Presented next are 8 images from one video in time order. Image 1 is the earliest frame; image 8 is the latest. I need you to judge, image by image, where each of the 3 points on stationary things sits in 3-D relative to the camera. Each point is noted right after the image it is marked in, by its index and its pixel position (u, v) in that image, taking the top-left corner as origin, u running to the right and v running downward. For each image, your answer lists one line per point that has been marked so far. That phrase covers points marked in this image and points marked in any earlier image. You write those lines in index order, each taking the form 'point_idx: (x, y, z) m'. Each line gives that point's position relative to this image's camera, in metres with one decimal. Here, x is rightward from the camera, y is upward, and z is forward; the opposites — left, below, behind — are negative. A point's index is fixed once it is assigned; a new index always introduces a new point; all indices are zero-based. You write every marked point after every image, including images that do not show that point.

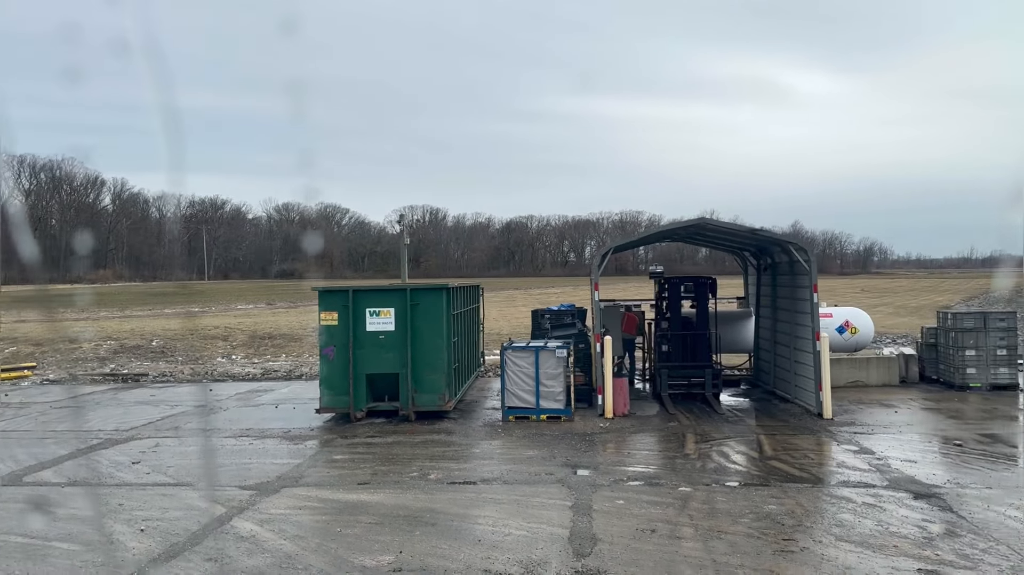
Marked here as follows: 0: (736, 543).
0: (+1.6, -1.8, +5.7) m
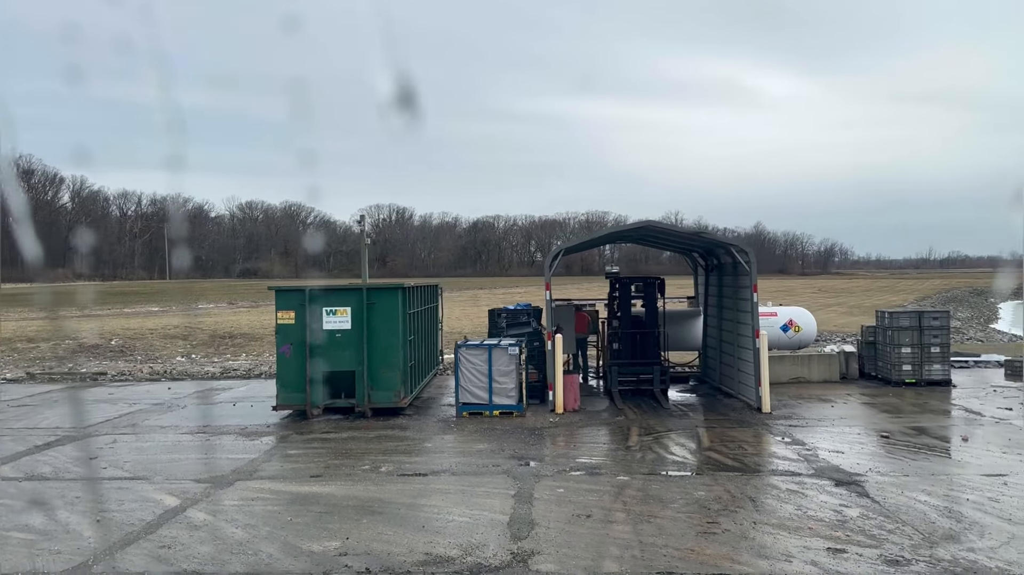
0: (+1.1, -1.8, +6.1) m
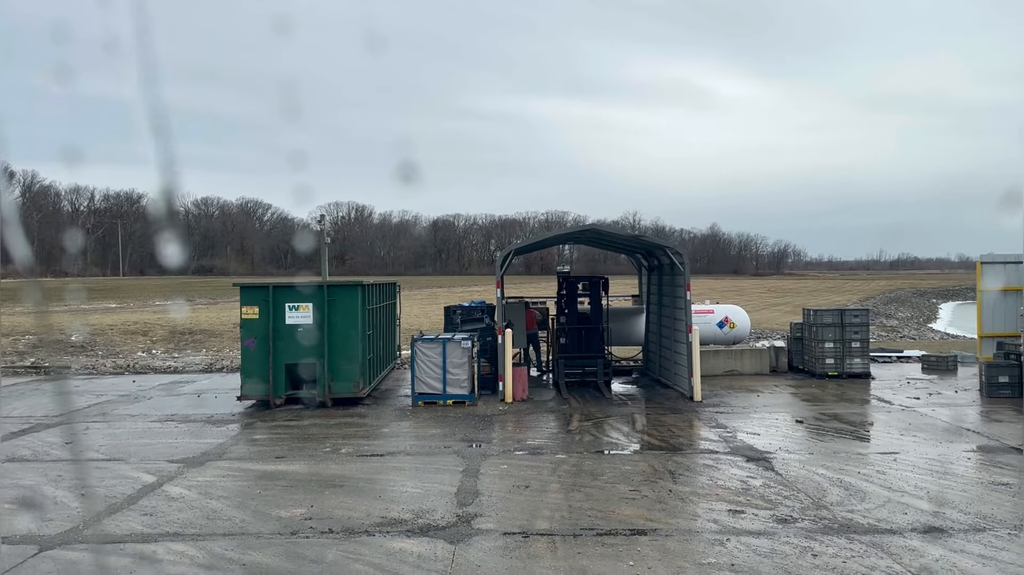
0: (+0.7, -1.8, +7.0) m
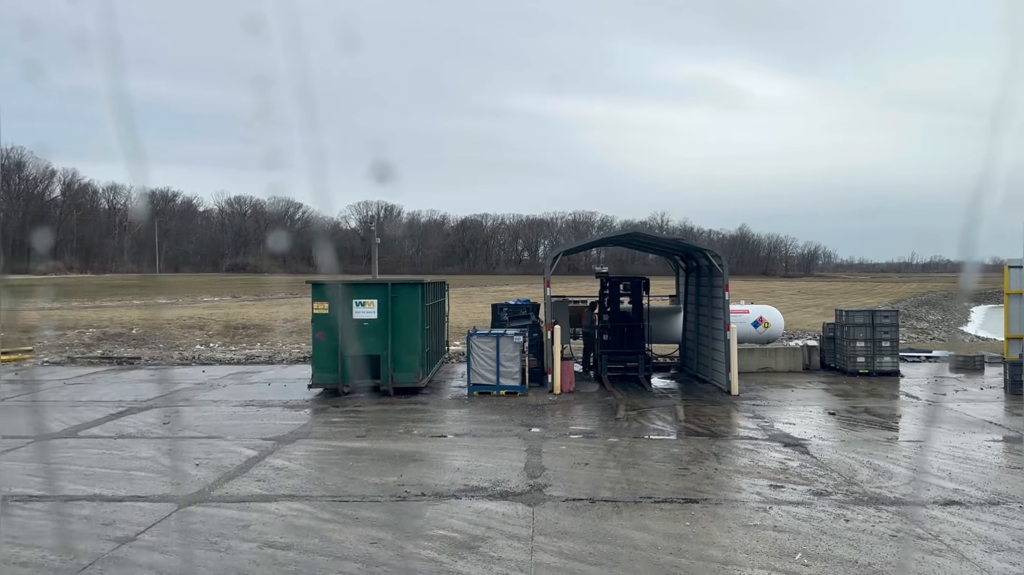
0: (+1.3, -1.8, +7.9) m
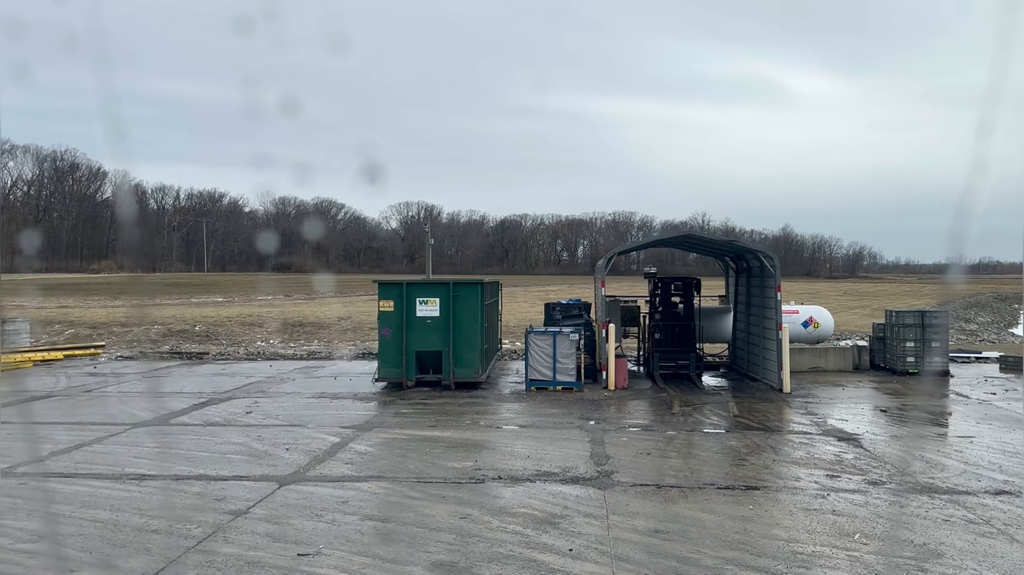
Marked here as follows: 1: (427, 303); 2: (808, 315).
0: (+2.0, -1.8, +8.3) m
1: (-1.4, -0.3, +13.6) m
2: (+6.1, -0.6, +16.8) m
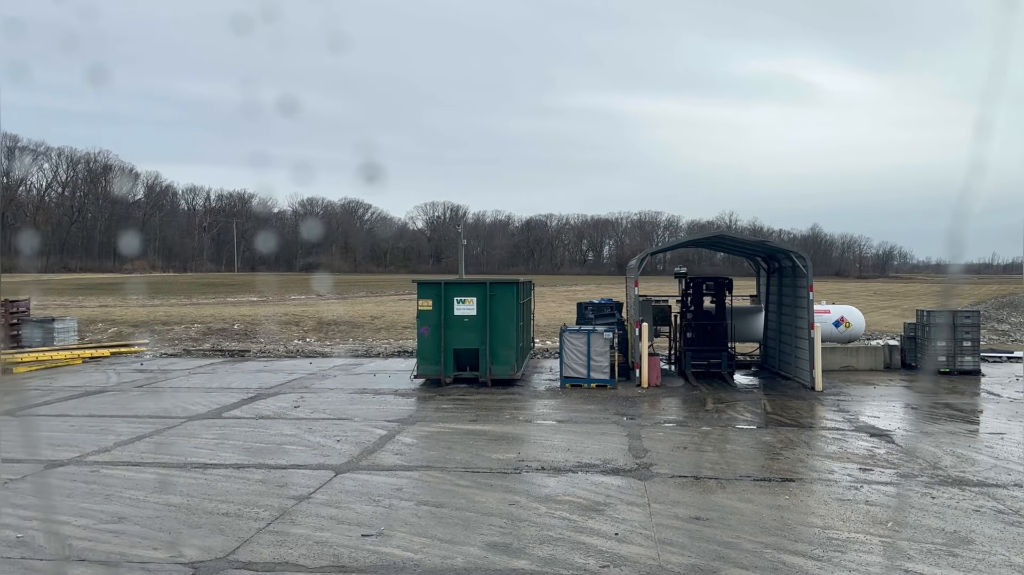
0: (+2.4, -1.8, +8.6) m
1: (-0.8, -0.2, +14.0) m
2: (+6.8, -0.6, +17.0) m
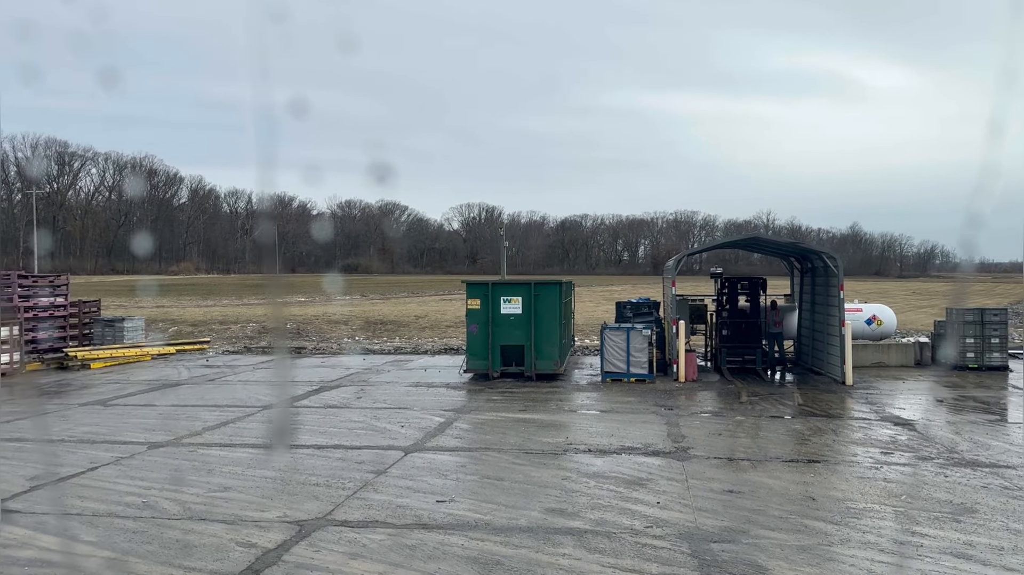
0: (+3.0, -1.8, +9.4) m
1: (0.0, -0.2, +14.9) m
2: (+7.7, -0.6, +17.5) m
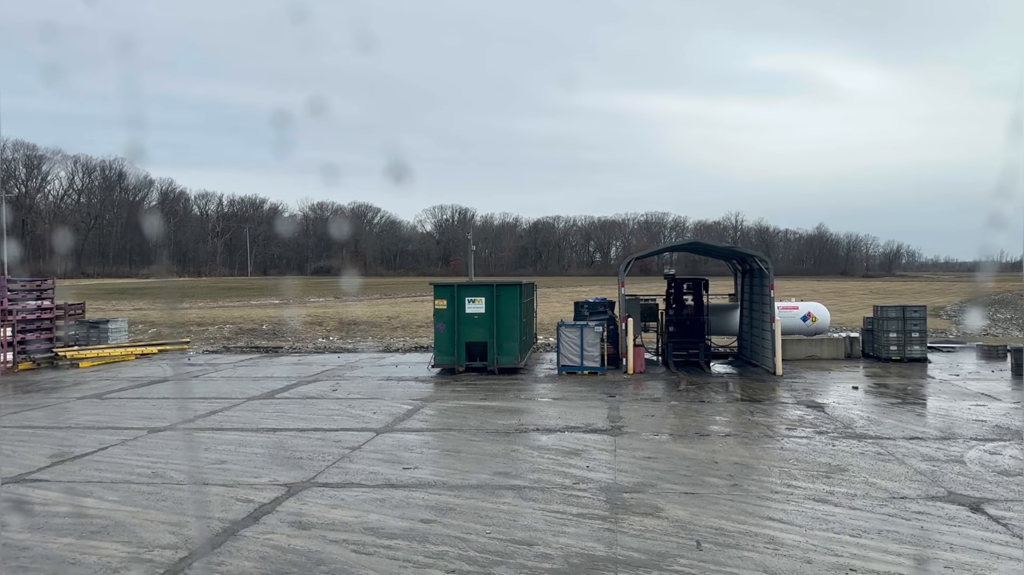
0: (+2.5, -1.8, +10.8) m
1: (-0.8, -0.3, +16.2) m
2: (+6.9, -0.5, +19.1) m
